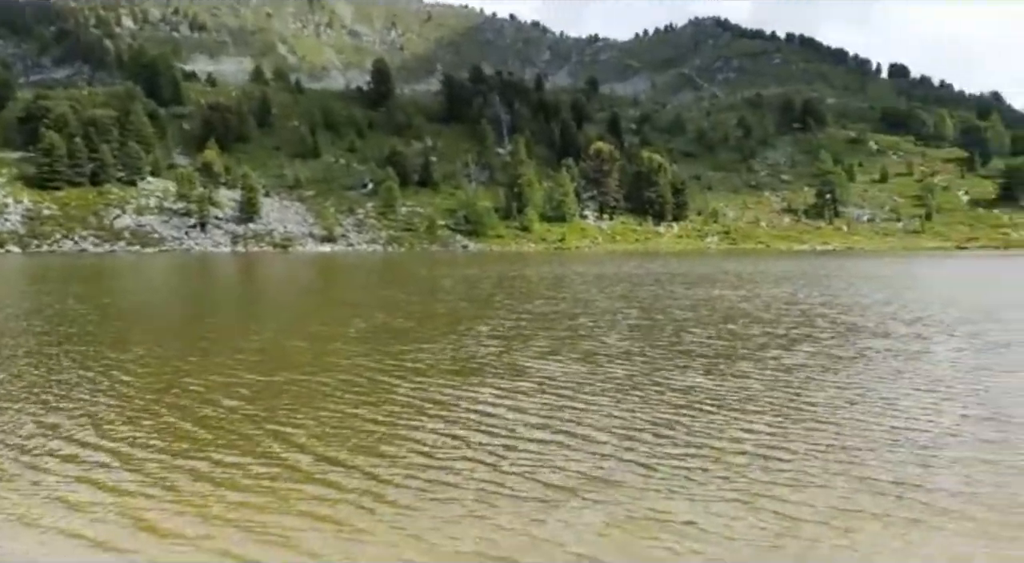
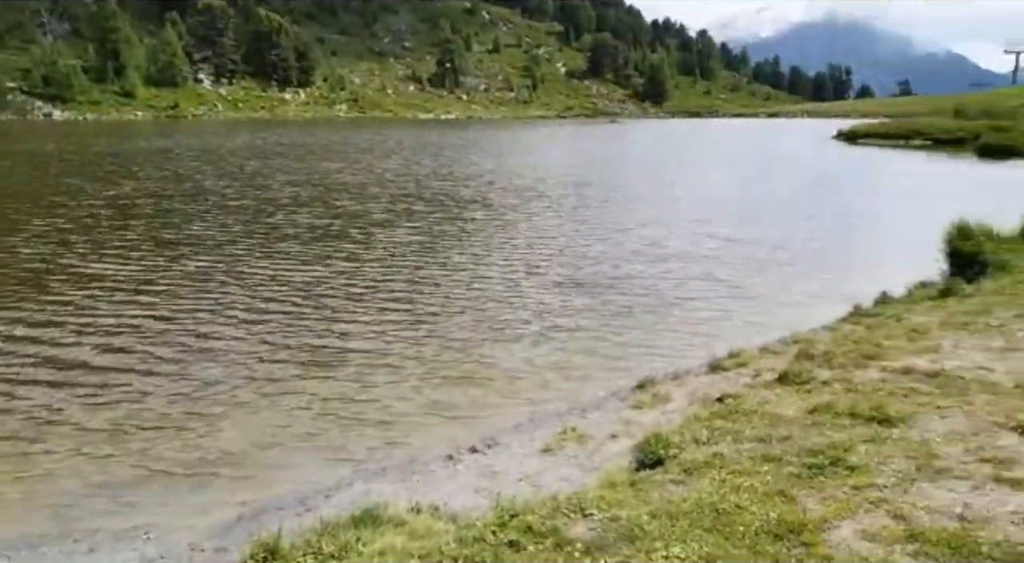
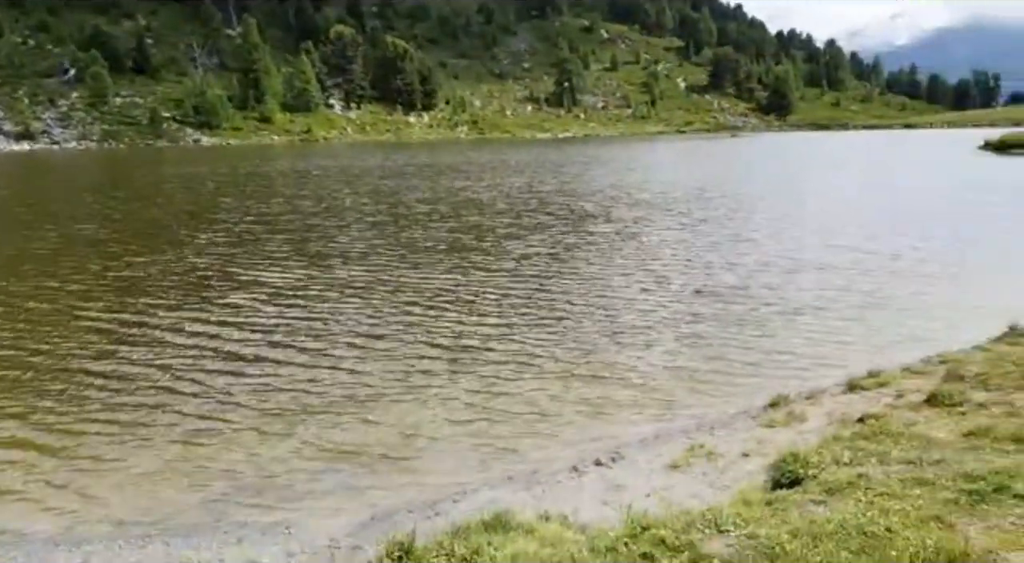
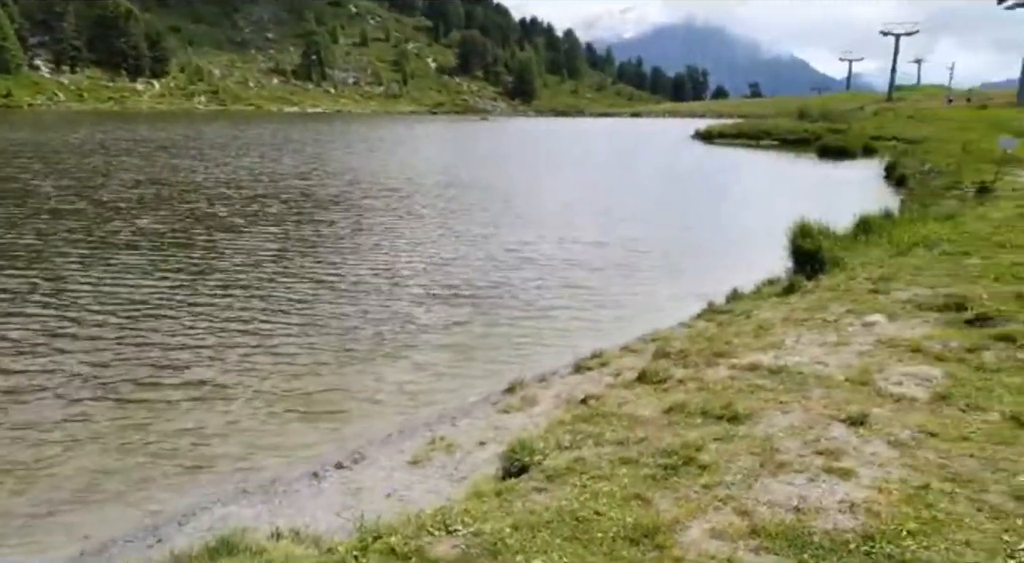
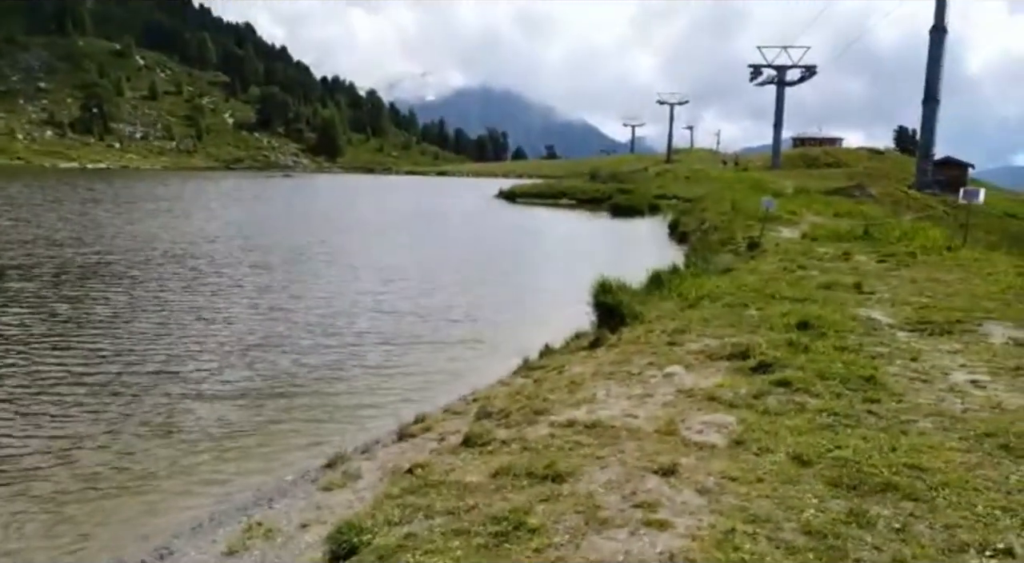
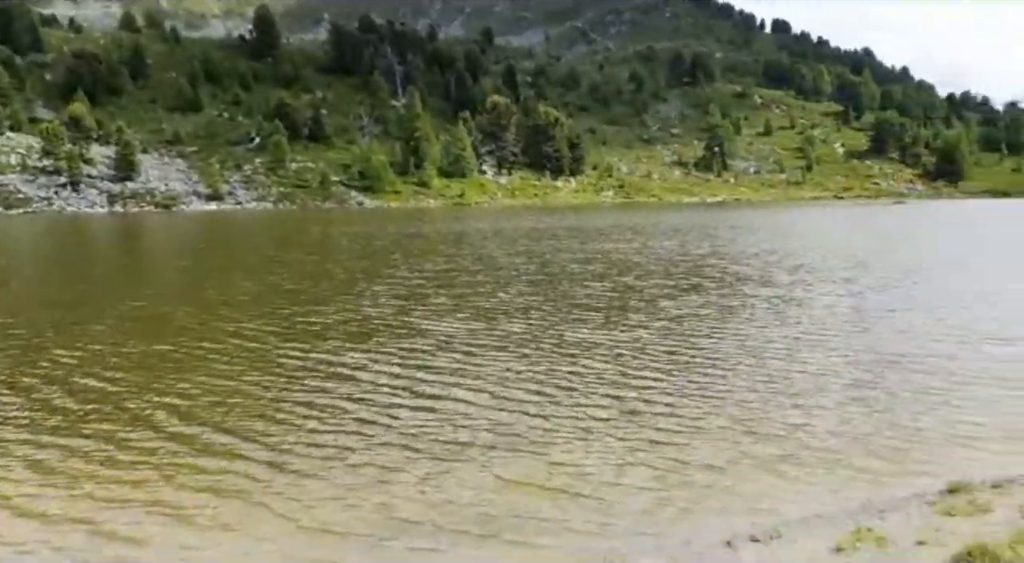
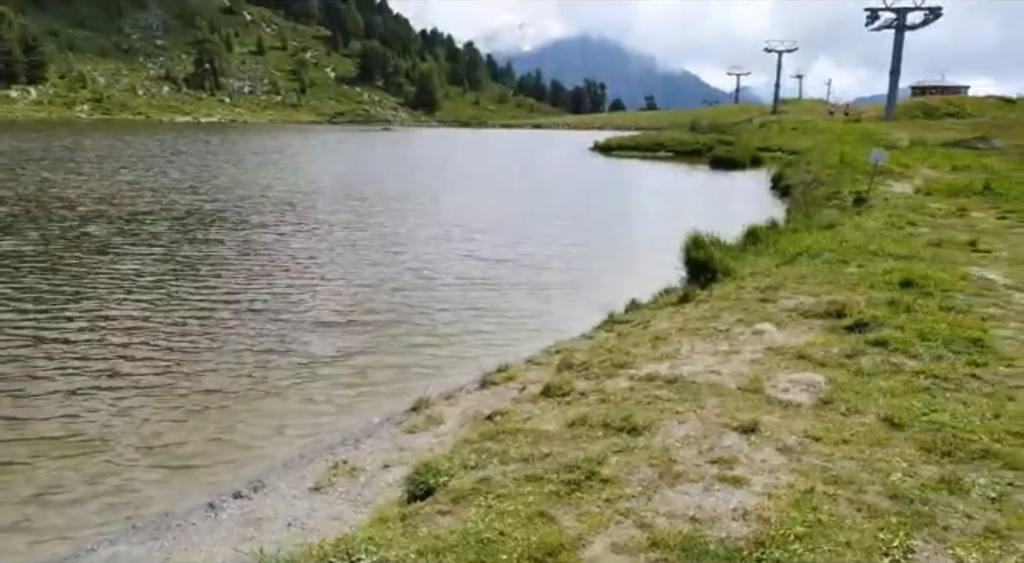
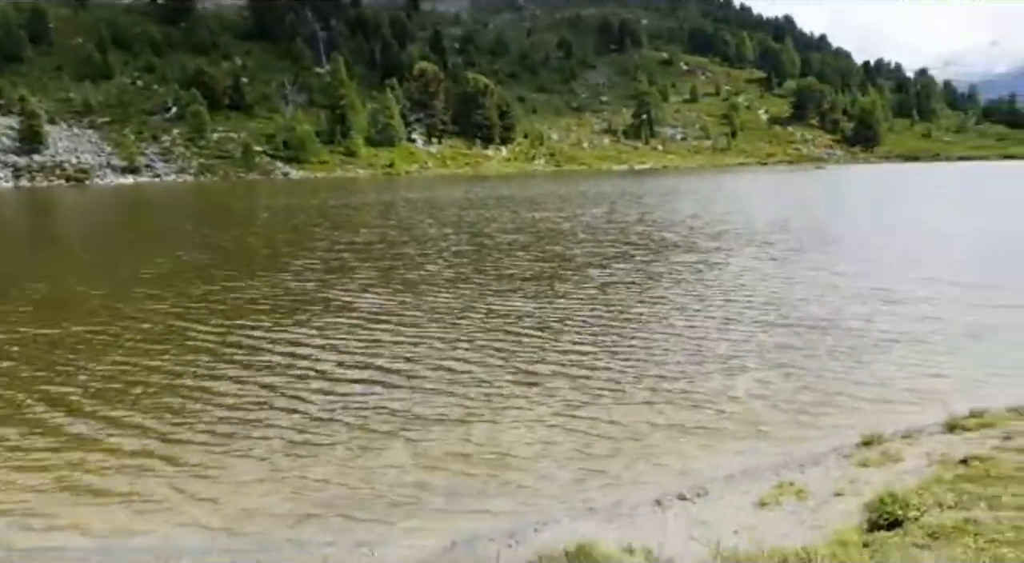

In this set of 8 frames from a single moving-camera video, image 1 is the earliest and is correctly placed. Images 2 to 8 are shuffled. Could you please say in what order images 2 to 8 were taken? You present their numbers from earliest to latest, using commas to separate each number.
6, 8, 3, 2, 4, 7, 5
